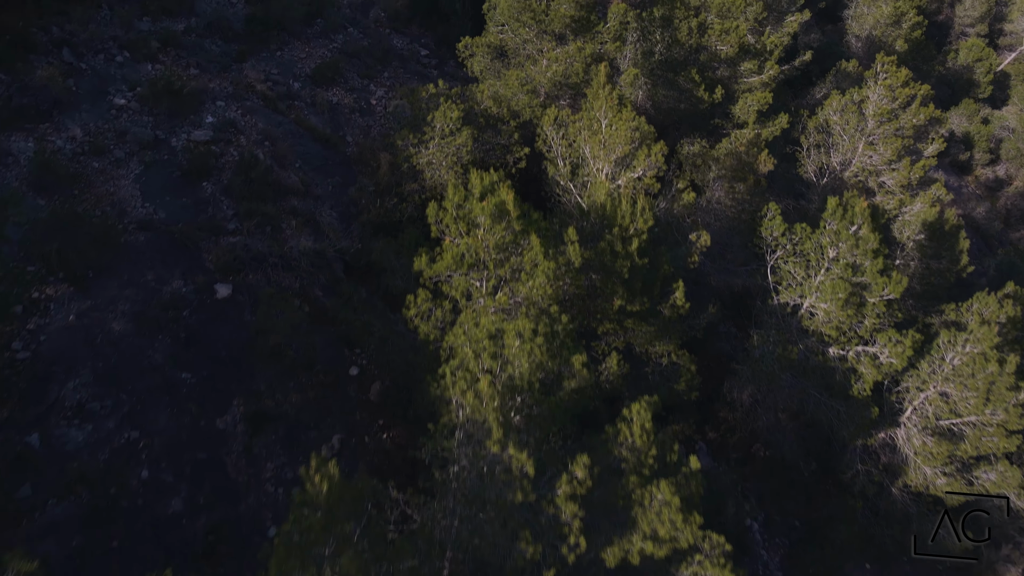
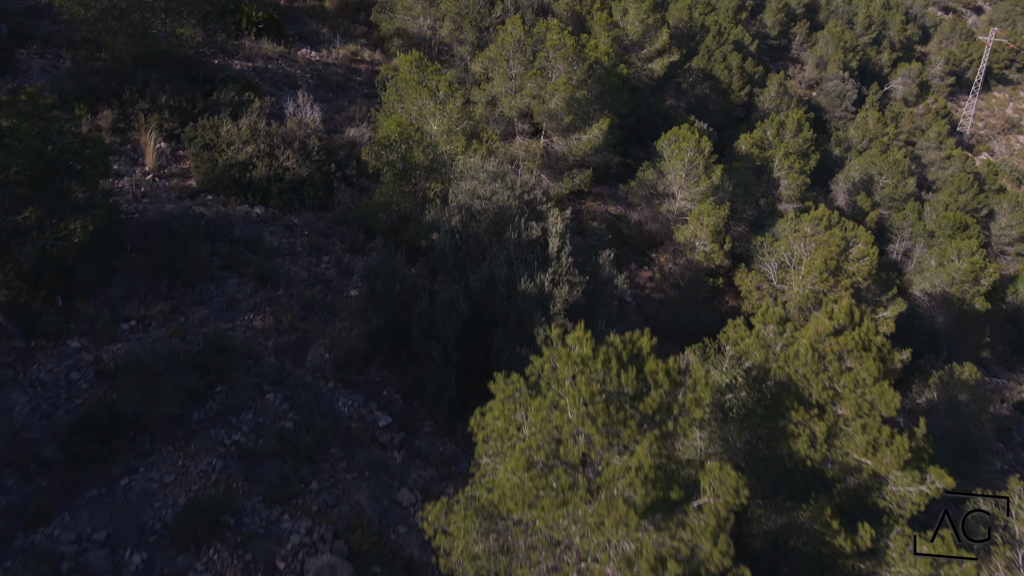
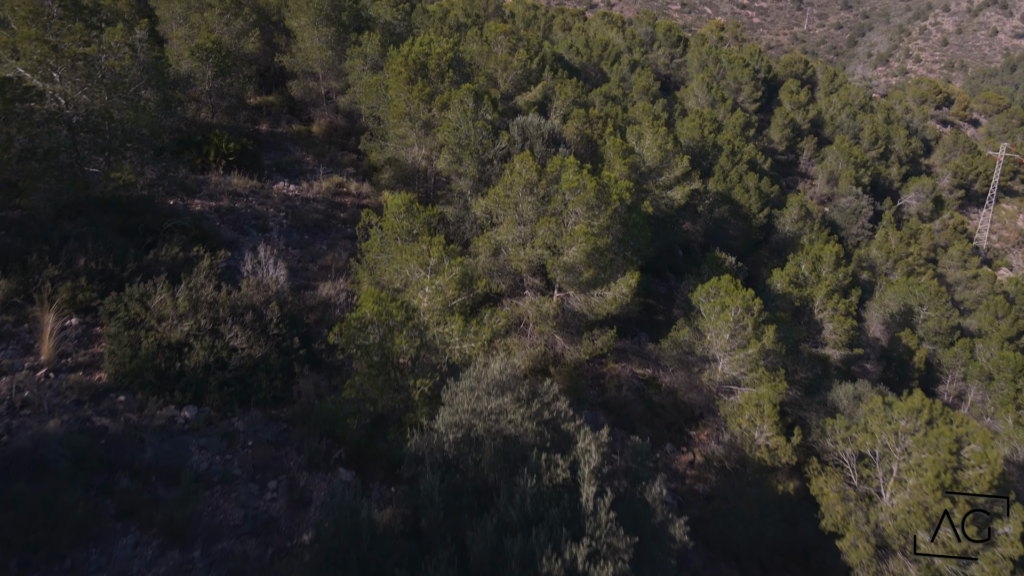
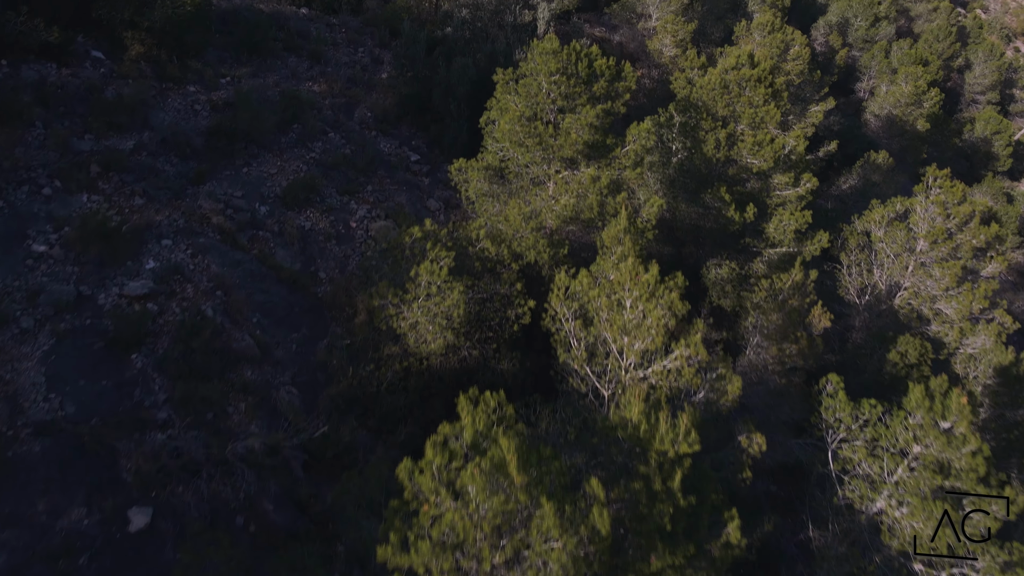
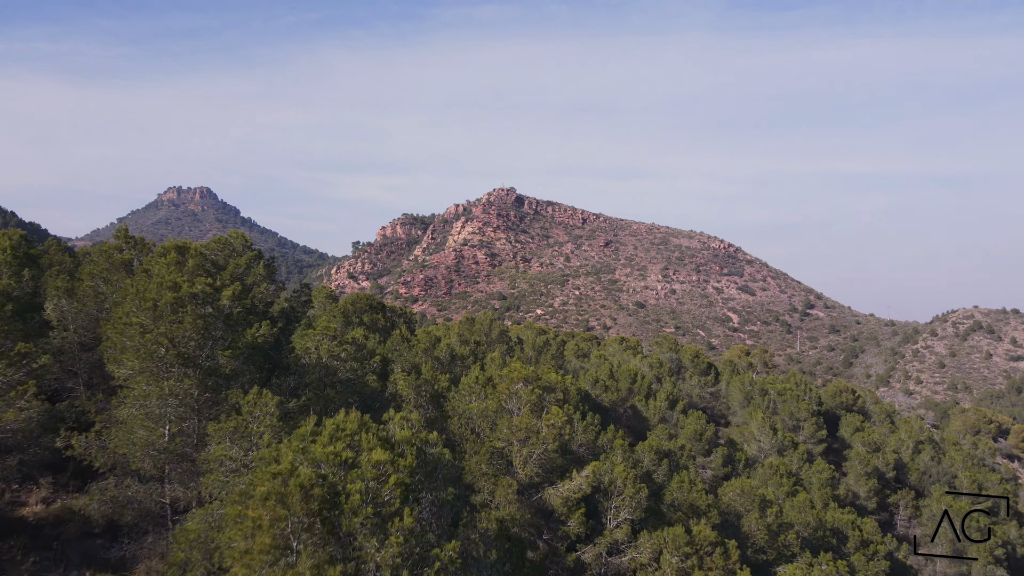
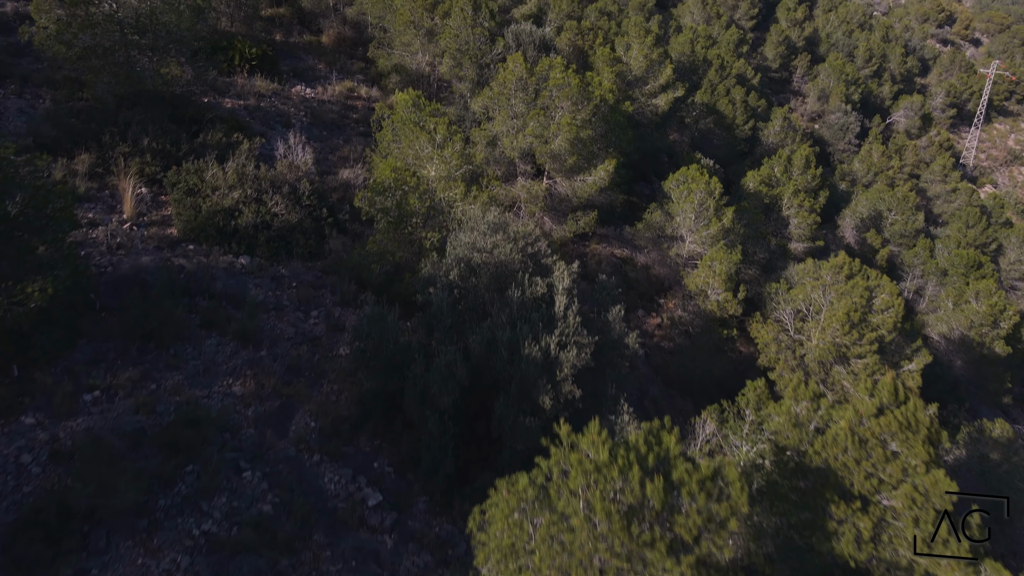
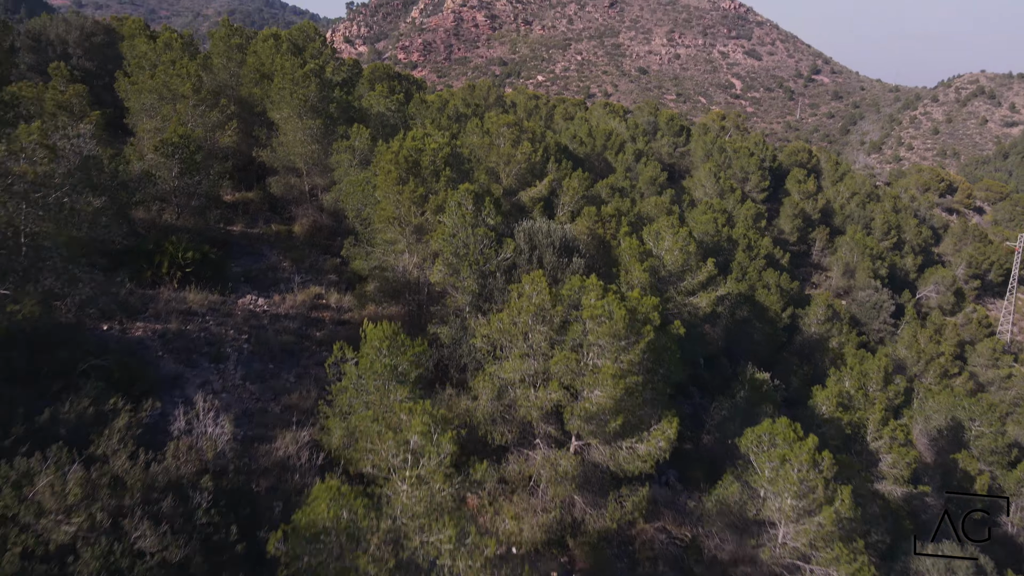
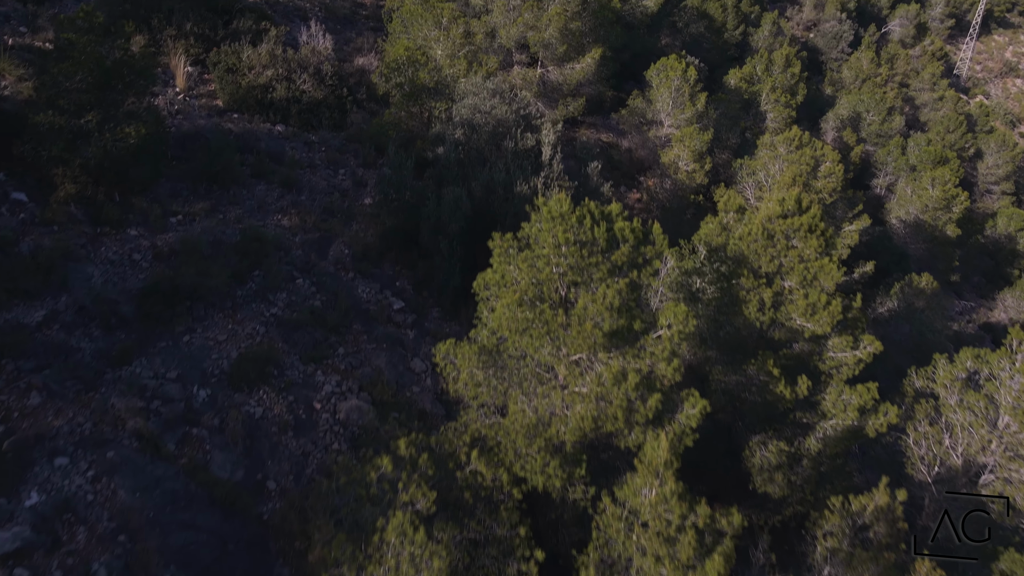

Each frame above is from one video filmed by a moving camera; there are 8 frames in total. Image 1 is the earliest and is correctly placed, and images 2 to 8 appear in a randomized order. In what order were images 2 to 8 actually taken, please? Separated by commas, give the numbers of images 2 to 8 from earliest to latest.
4, 8, 2, 6, 3, 7, 5
